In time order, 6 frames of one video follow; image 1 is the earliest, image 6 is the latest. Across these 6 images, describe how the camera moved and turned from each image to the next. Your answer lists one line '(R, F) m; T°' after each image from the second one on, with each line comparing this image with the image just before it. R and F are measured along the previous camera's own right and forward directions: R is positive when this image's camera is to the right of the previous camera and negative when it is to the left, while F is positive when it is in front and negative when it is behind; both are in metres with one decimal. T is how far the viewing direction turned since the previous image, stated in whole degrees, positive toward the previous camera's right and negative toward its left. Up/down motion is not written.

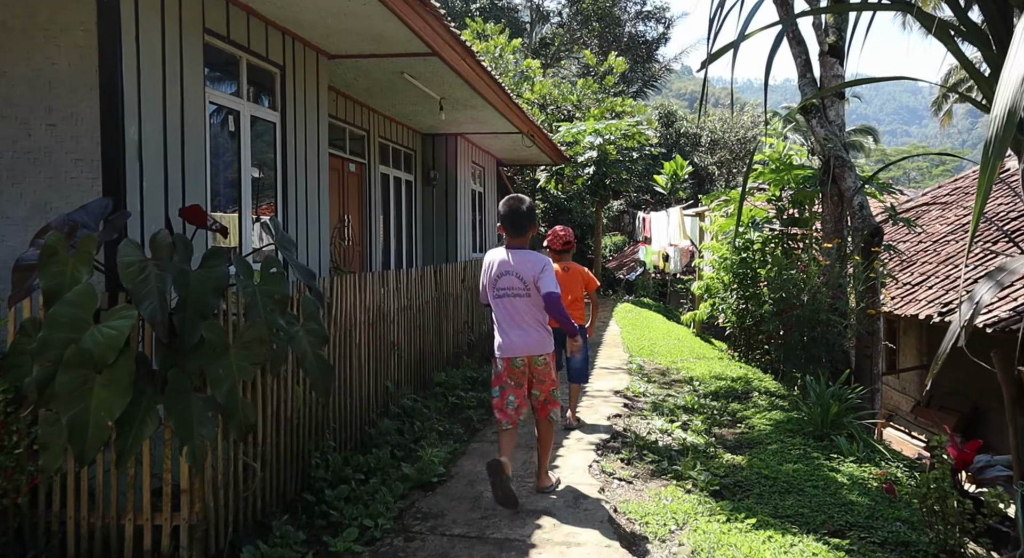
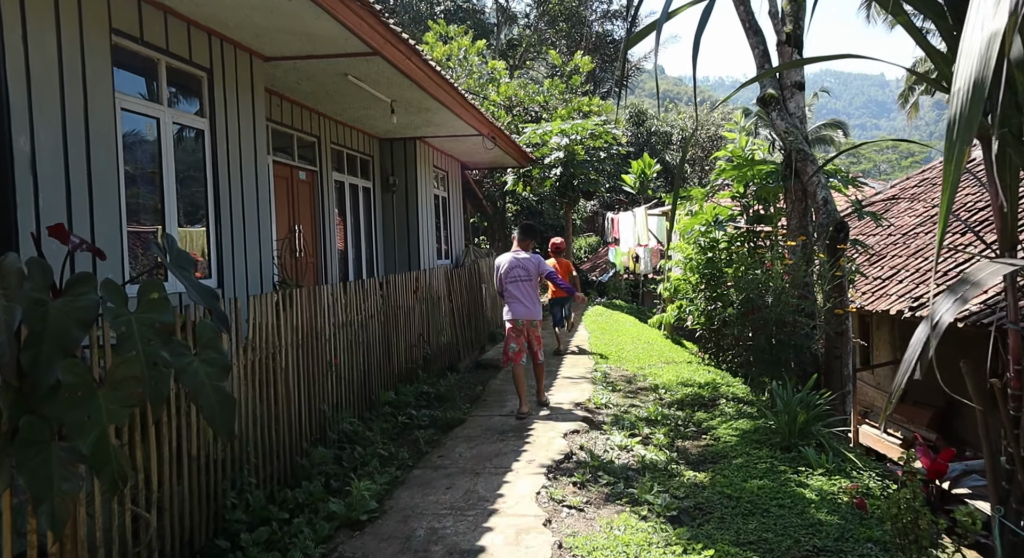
(+0.2, +0.4) m; +1°
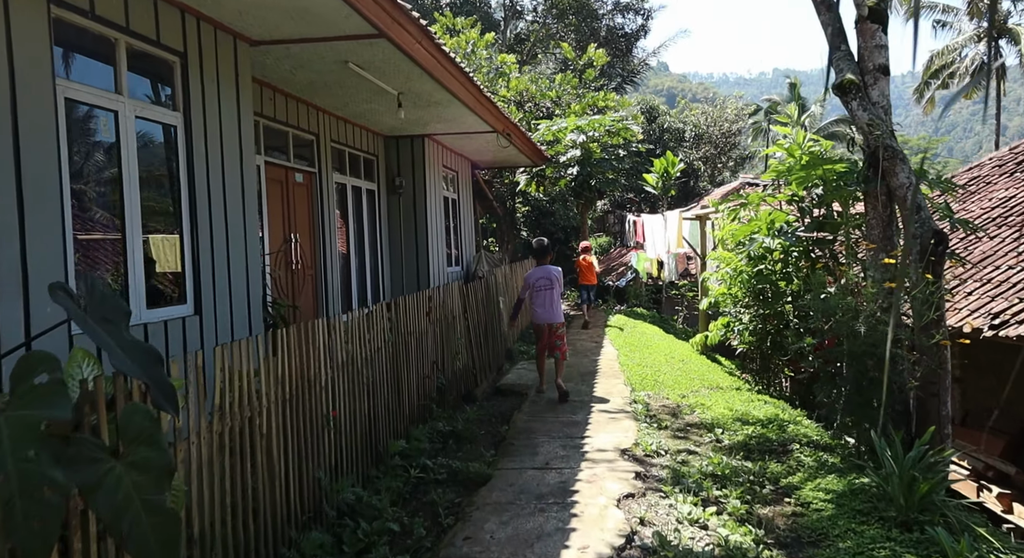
(-0.2, +1.0) m; 0°
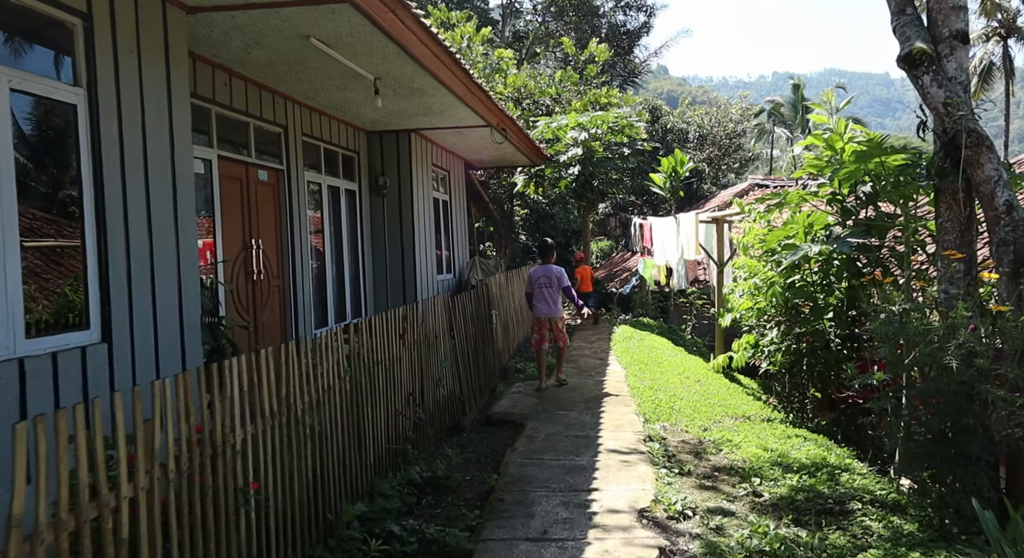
(+0.1, +1.1) m; 0°
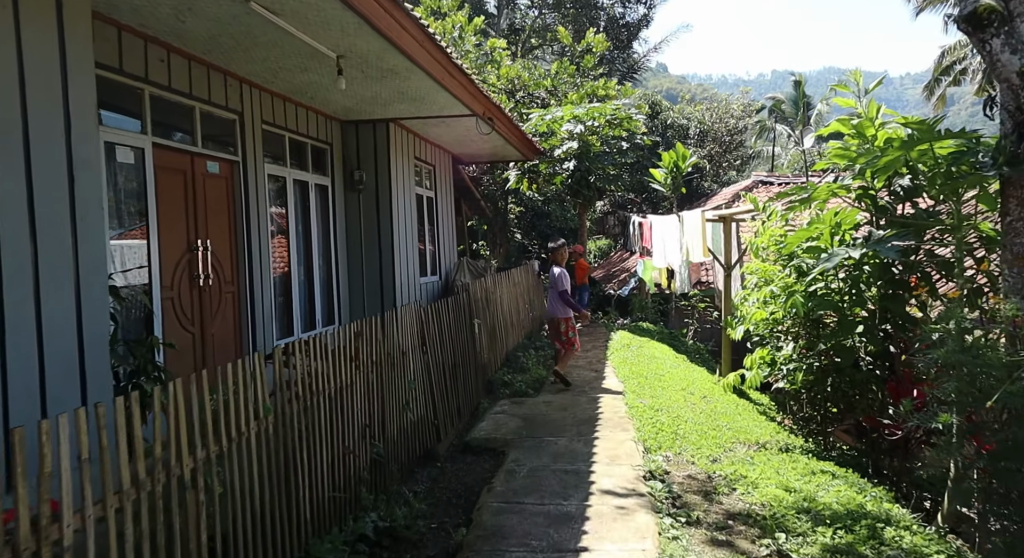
(+0.1, +0.9) m; 0°
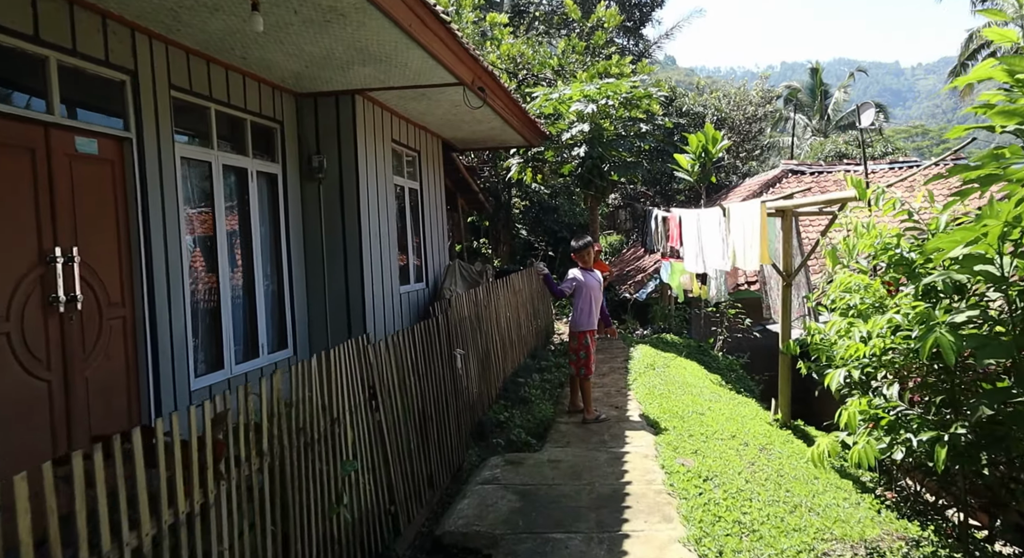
(+0.1, +1.9) m; -1°
